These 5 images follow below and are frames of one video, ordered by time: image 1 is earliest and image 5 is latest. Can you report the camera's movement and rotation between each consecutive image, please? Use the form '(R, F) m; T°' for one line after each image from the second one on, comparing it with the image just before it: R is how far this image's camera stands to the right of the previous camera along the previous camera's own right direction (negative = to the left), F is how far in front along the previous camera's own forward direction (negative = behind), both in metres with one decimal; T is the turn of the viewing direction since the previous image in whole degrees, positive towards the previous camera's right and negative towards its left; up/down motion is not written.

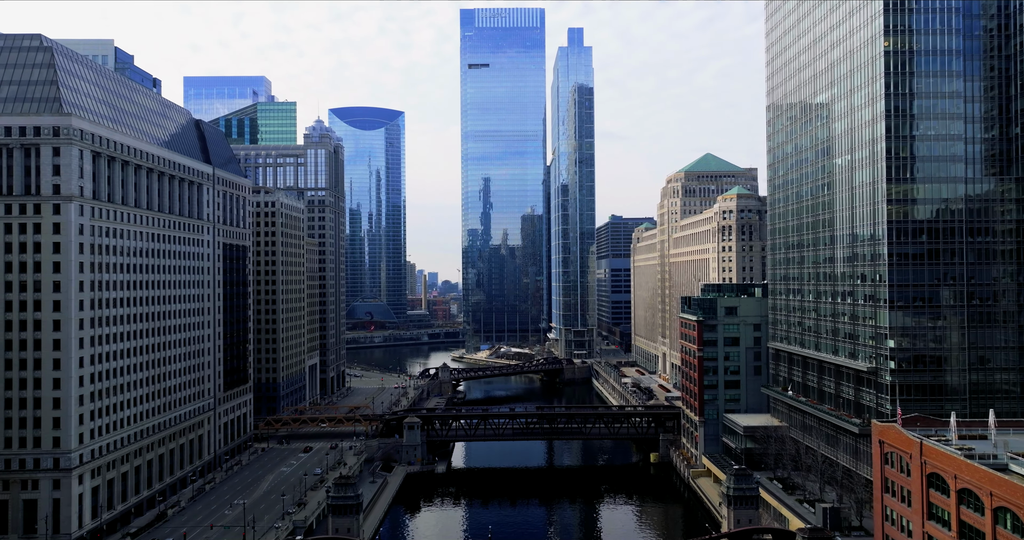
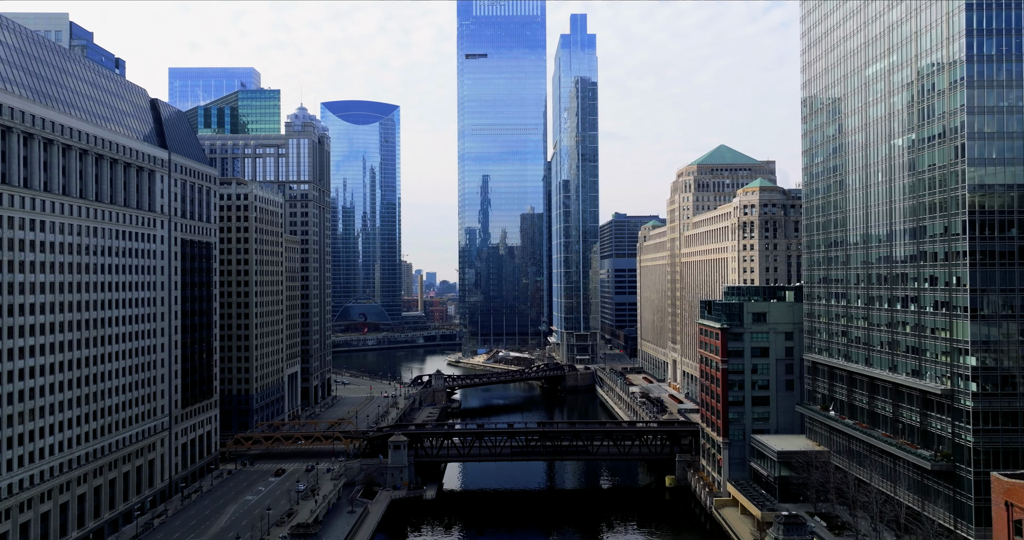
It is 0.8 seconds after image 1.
(+0.1, +15.1) m; 0°
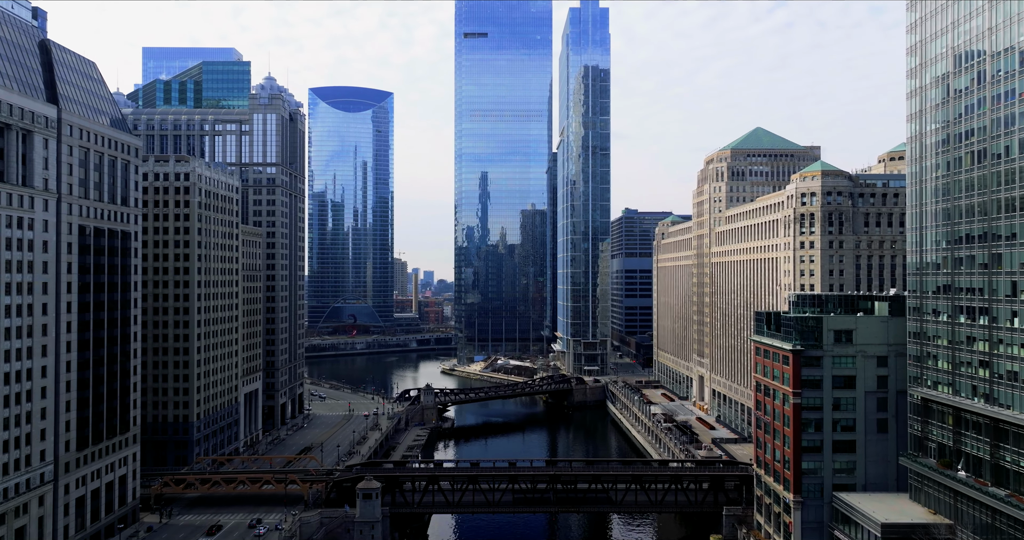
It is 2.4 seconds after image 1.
(-0.8, +27.0) m; 0°
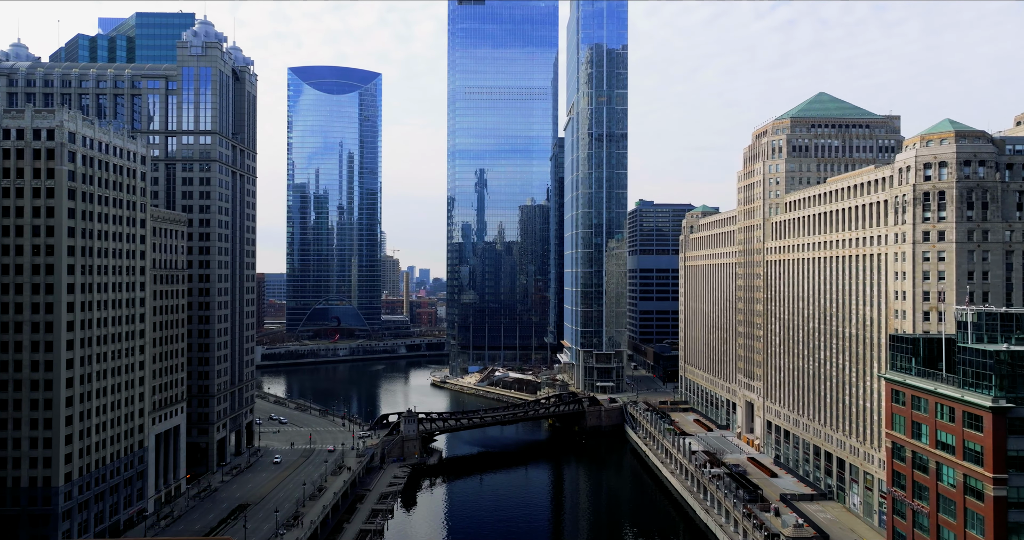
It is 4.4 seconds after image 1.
(-0.9, +34.3) m; 0°
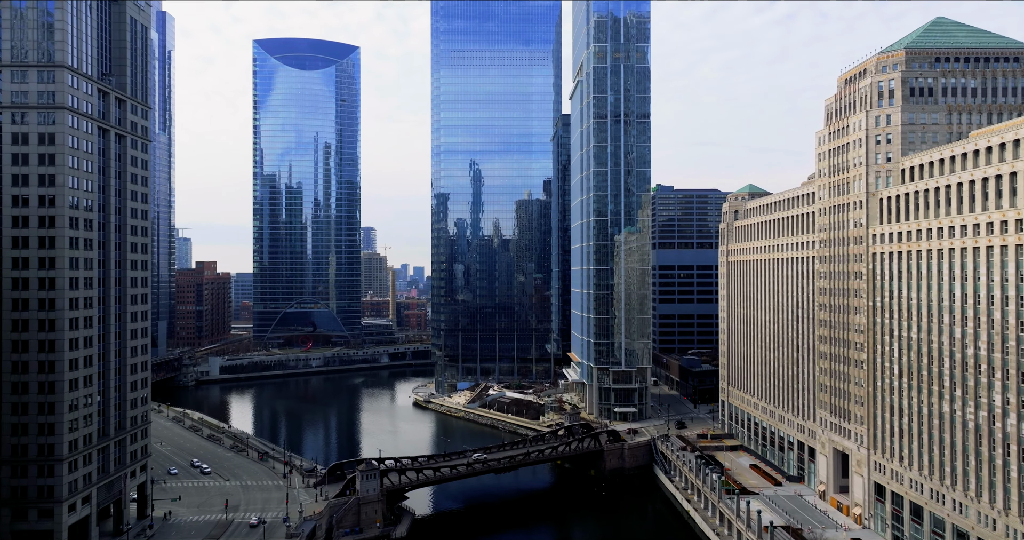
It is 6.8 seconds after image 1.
(+0.2, +39.9) m; 0°
